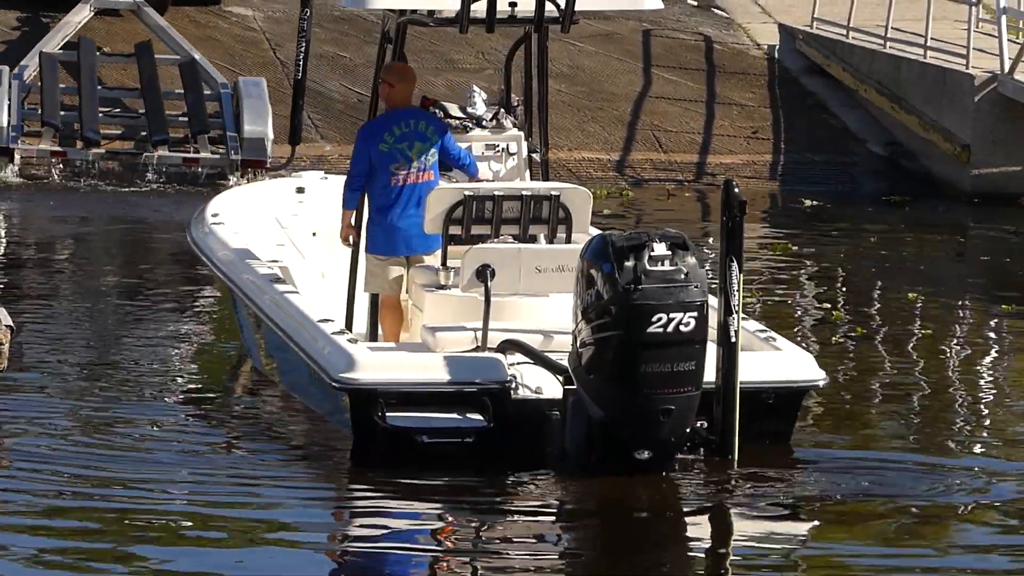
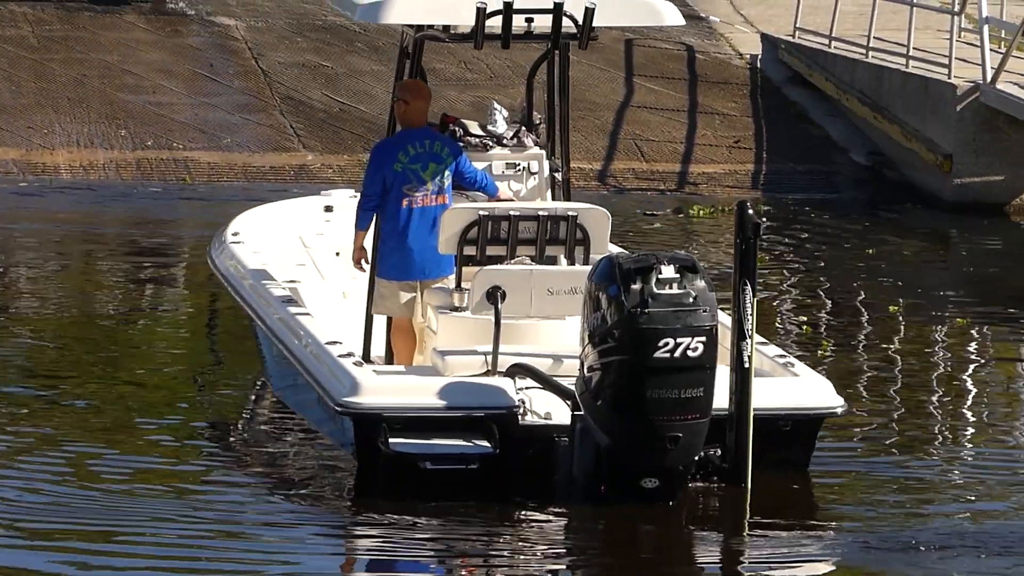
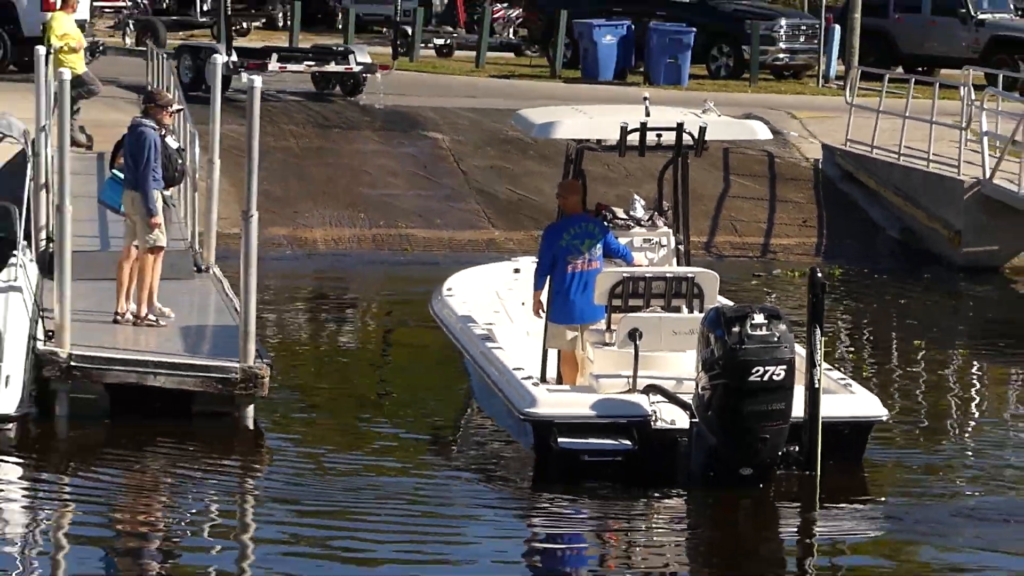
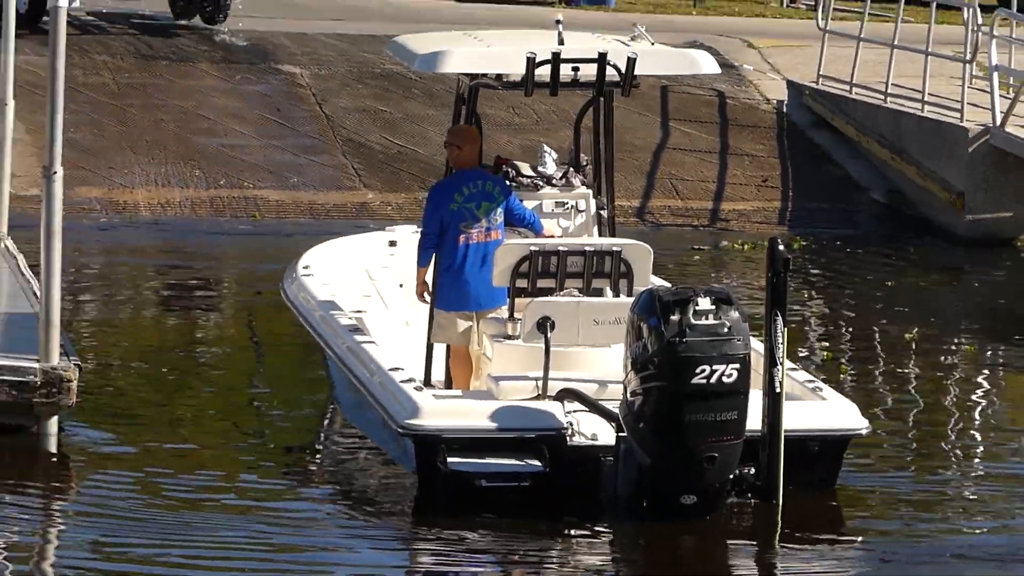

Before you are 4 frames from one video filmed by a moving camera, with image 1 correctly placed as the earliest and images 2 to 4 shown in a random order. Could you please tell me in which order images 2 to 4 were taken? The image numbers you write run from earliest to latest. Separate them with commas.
2, 4, 3
